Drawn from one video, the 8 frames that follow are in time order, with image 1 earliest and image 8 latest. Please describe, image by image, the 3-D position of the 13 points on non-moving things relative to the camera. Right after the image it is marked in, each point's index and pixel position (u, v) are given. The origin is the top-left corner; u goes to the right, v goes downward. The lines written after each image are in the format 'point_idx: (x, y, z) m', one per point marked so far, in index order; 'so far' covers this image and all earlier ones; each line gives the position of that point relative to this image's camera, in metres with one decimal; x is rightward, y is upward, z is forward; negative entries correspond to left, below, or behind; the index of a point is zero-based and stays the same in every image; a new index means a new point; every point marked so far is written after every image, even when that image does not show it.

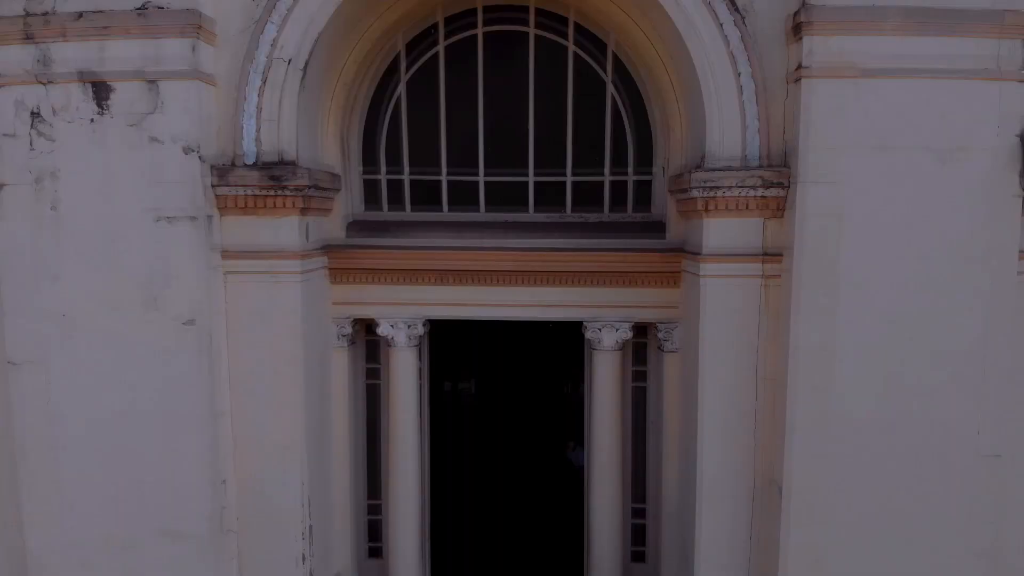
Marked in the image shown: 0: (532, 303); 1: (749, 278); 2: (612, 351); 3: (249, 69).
0: (+0.1, -0.1, +5.3) m
1: (+1.5, +0.1, +4.6) m
2: (+0.8, -0.4, +5.3) m
3: (-1.7, +1.4, +4.6) m
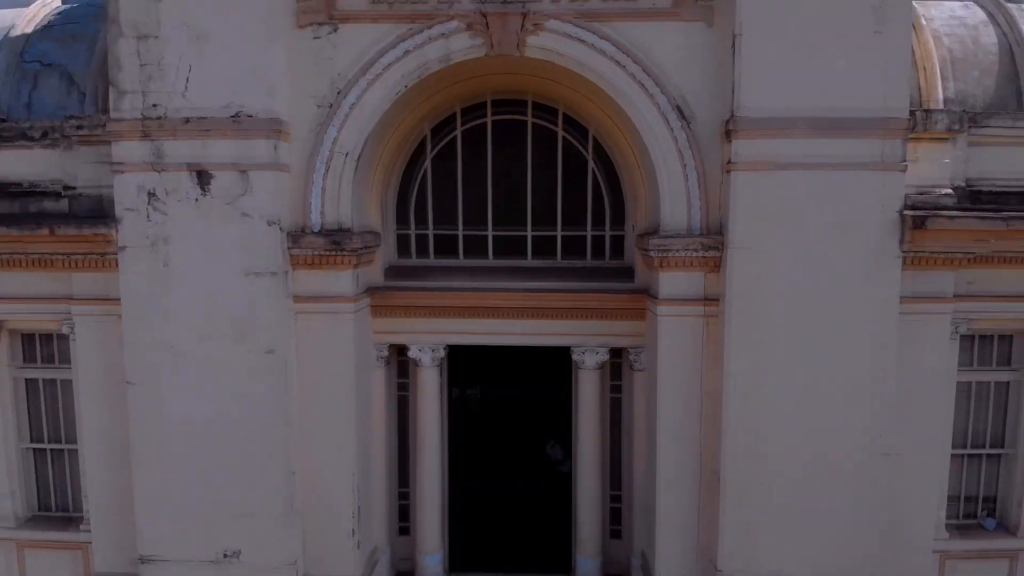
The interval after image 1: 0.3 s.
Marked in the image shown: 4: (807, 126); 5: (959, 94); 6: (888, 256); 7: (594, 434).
0: (+0.2, -0.4, +6.7) m
1: (+1.5, -0.2, +6.0) m
2: (+0.8, -0.8, +6.7) m
3: (-1.7, +1.1, +6.0) m
4: (+2.3, +1.3, +5.5) m
5: (+4.2, +1.8, +6.5) m
6: (+3.1, +0.3, +5.5) m
7: (+0.8, -1.4, +6.7) m
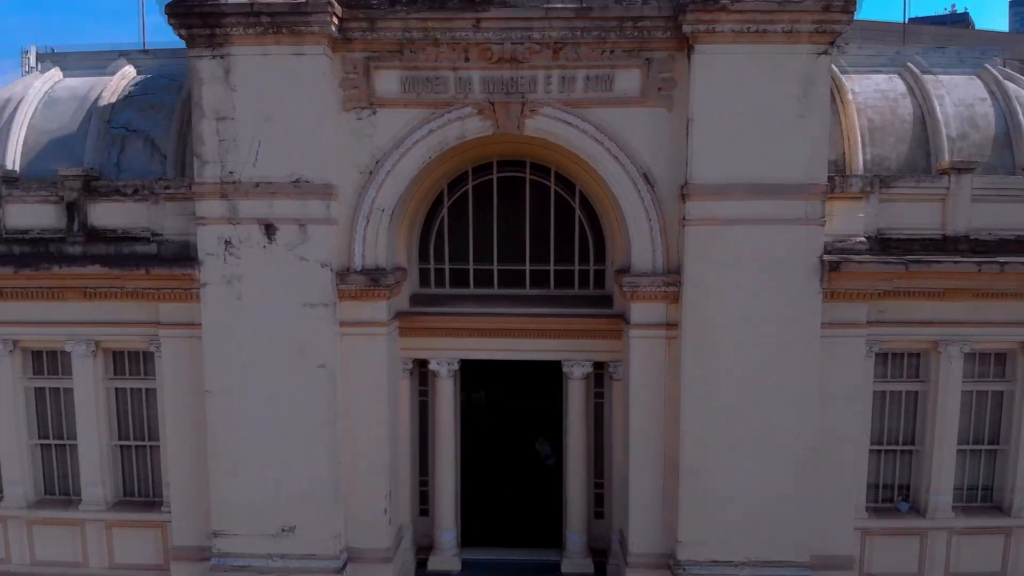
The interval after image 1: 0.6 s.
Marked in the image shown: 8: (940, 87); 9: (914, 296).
0: (+0.2, -0.7, +8.2) m
1: (+1.6, -0.5, +7.4) m
2: (+0.8, -1.1, +8.2) m
3: (-1.6, +0.8, +7.5) m
4: (+2.3, +1.0, +7.0) m
5: (+4.2, +1.5, +8.0) m
6: (+3.1, 0.0, +7.0) m
7: (+0.8, -1.7, +8.2) m
8: (+5.3, +2.5, +8.6) m
9: (+4.4, -0.1, +7.6) m
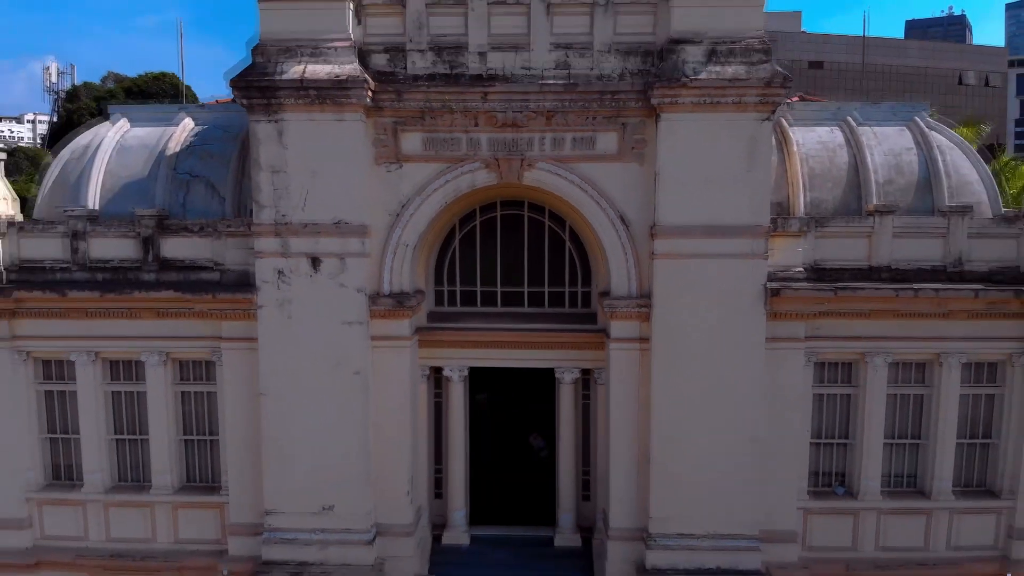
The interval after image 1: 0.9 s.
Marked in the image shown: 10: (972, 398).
0: (+0.2, -1.0, +9.8) m
1: (+1.6, -0.8, +9.0) m
2: (+0.8, -1.3, +9.7) m
3: (-1.6, +0.5, +9.0) m
4: (+2.4, +0.7, +8.5) m
5: (+4.2, +1.2, +9.6) m
6: (+3.1, -0.3, +8.6) m
7: (+0.8, -2.0, +9.8) m
8: (+5.3, +2.2, +10.2) m
9: (+4.4, -0.4, +9.1) m
10: (+6.5, -1.5, +9.6) m
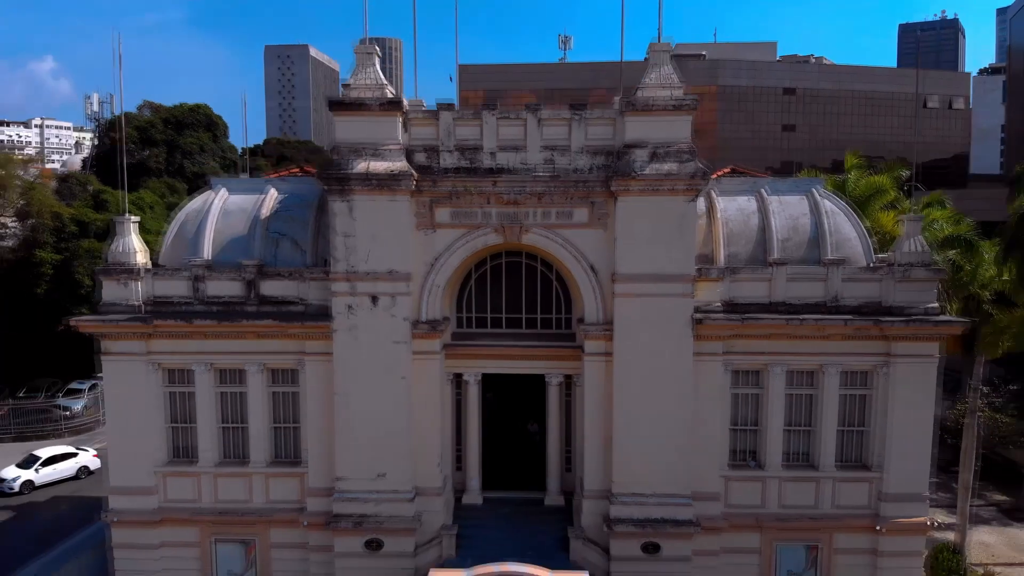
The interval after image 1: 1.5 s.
0: (+0.2, -1.5, +13.3) m
1: (+1.6, -1.3, +12.6) m
2: (+0.8, -1.9, +13.3) m
3: (-1.6, 0.0, +12.6) m
4: (+2.4, +0.1, +12.1) m
5: (+4.2, +0.7, +13.2) m
6: (+3.1, -0.8, +12.2) m
7: (+0.8, -2.5, +13.4) m
8: (+5.3, +1.7, +13.8) m
9: (+4.4, -0.9, +12.7) m
10: (+6.5, -2.1, +13.2) m
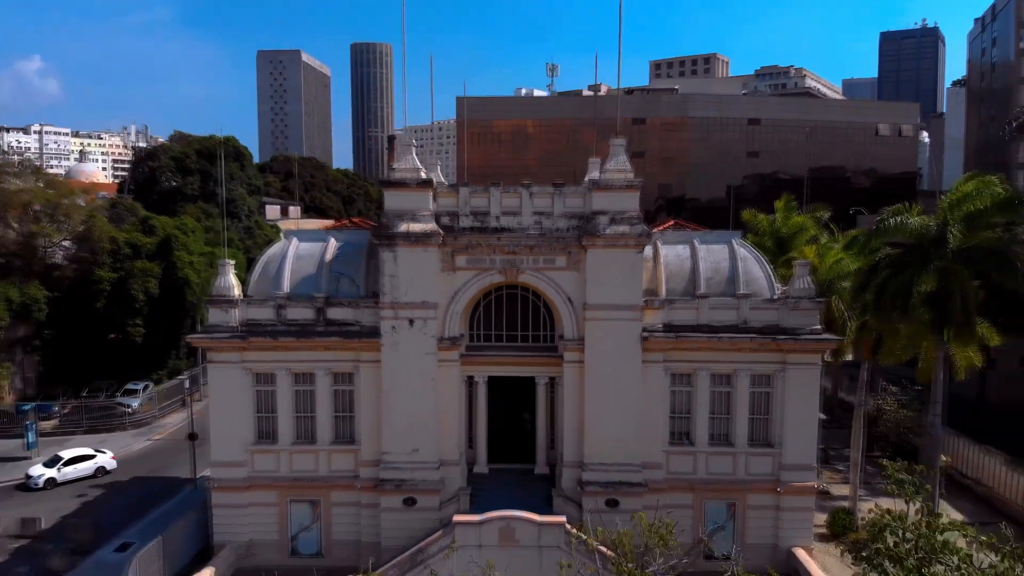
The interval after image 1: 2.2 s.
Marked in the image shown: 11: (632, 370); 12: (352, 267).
0: (+0.2, -2.2, +18.1) m
1: (+1.6, -2.0, +17.4) m
2: (+0.8, -2.5, +18.1) m
3: (-1.6, -0.7, +17.4) m
4: (+2.4, -0.5, +17.0) m
5: (+4.2, 0.0, +18.0) m
6: (+3.1, -1.5, +17.0) m
7: (+0.8, -3.2, +18.2) m
8: (+5.3, +1.0, +18.7) m
9: (+4.4, -1.6, +17.6) m
10: (+6.5, -2.8, +18.1) m
11: (+3.0, -2.1, +17.1) m
12: (-4.2, +0.6, +18.1) m
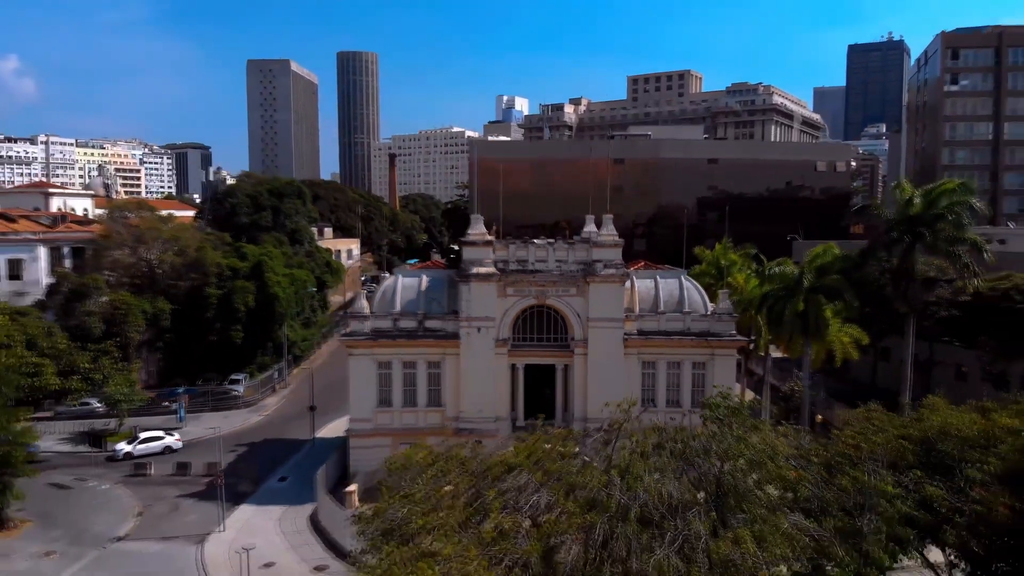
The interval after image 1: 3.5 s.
0: (+1.4, -3.0, +28.5) m
1: (+2.8, -2.8, +27.8) m
2: (+2.0, -3.4, +28.5) m
3: (-0.4, -1.5, +27.7) m
4: (+3.6, -1.3, +27.4) m
5: (+5.4, -0.8, +28.5) m
6: (+4.4, -2.3, +27.5) m
7: (+2.0, -4.0, +28.6) m
8: (+6.5, +0.2, +29.2) m
9: (+5.7, -2.4, +28.1) m
10: (+7.7, -3.6, +28.7) m
11: (+4.3, -2.9, +27.5) m
12: (-3.0, -0.2, +28.4) m
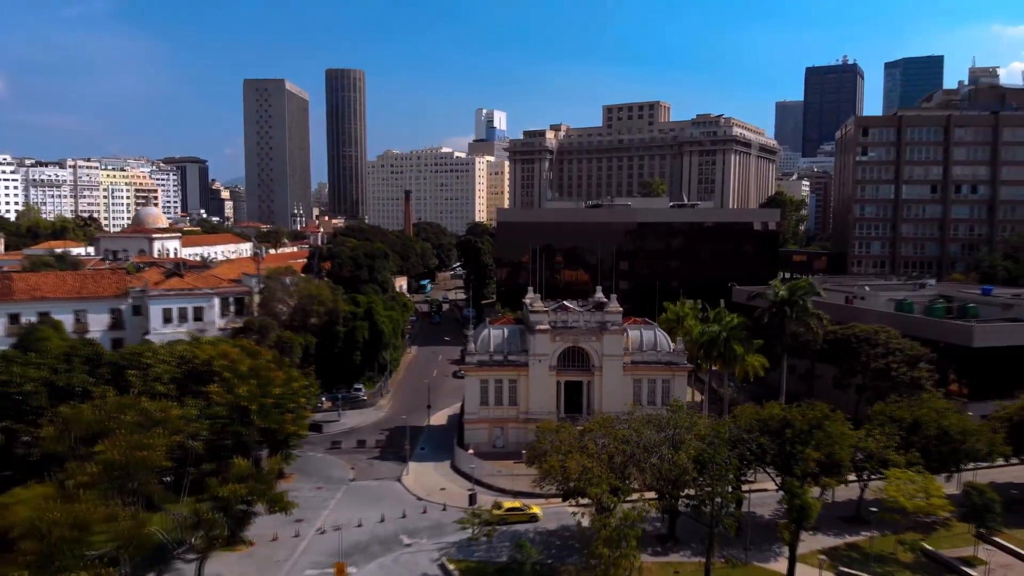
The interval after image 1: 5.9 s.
0: (+4.8, -6.6, +49.5) m
1: (+6.2, -6.4, +48.9) m
2: (+5.4, -6.9, +49.5) m
3: (+3.1, -5.1, +48.6) m
4: (+7.1, -4.9, +48.5) m
5: (+8.8, -4.4, +49.7) m
6: (+7.8, -5.9, +48.6) m
7: (+5.4, -7.6, +49.5) m
8: (+9.8, -3.4, +50.4) m
9: (+9.1, -6.0, +49.3) m
10: (+11.1, -7.2, +49.9) m
11: (+7.7, -6.5, +48.6) m
12: (+0.4, -3.8, +49.1) m
